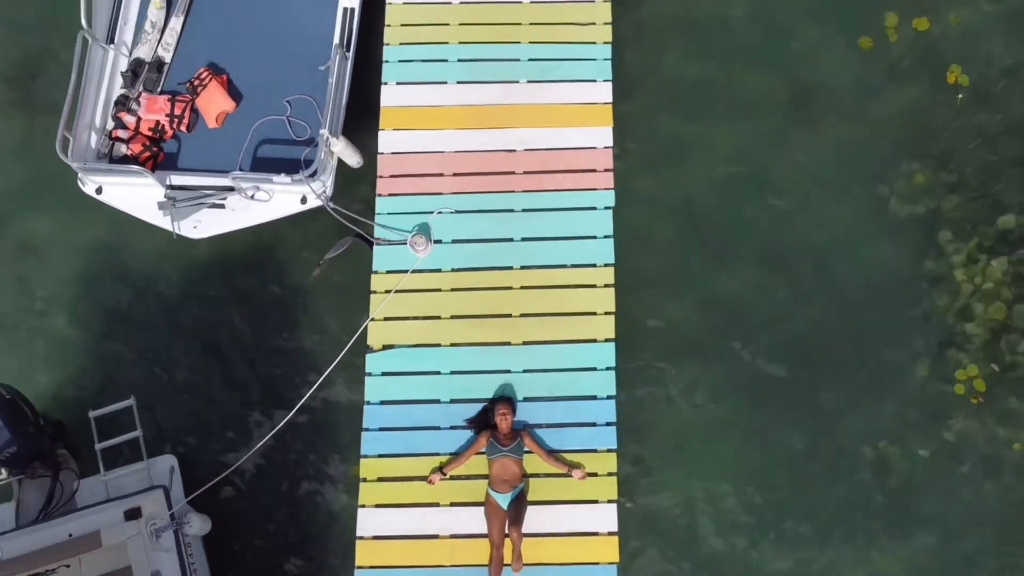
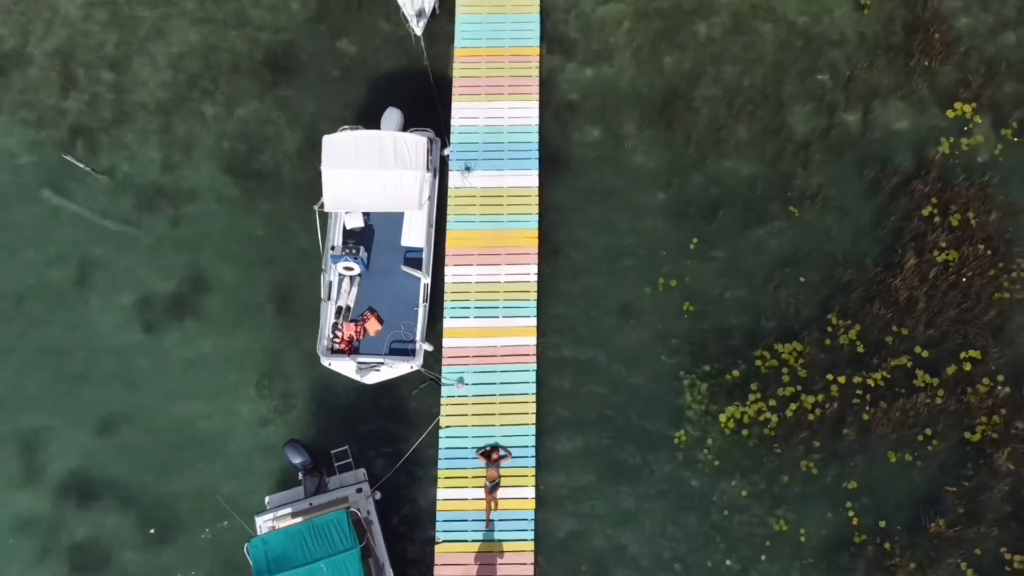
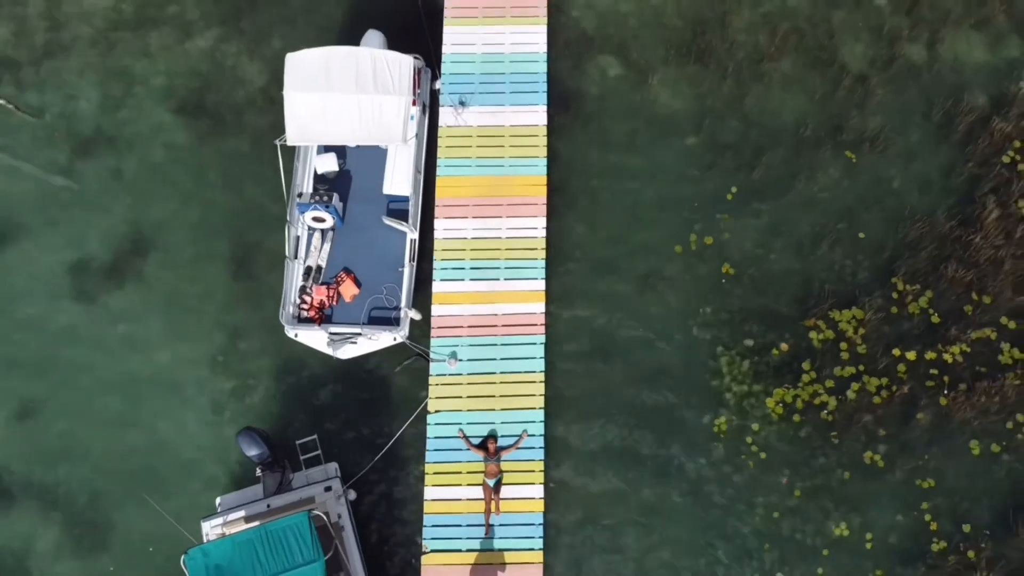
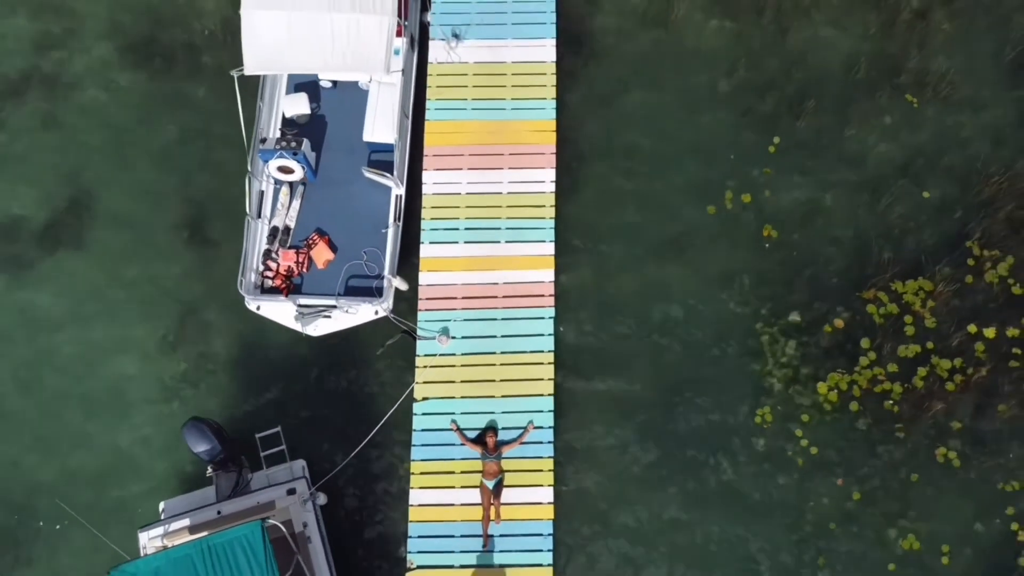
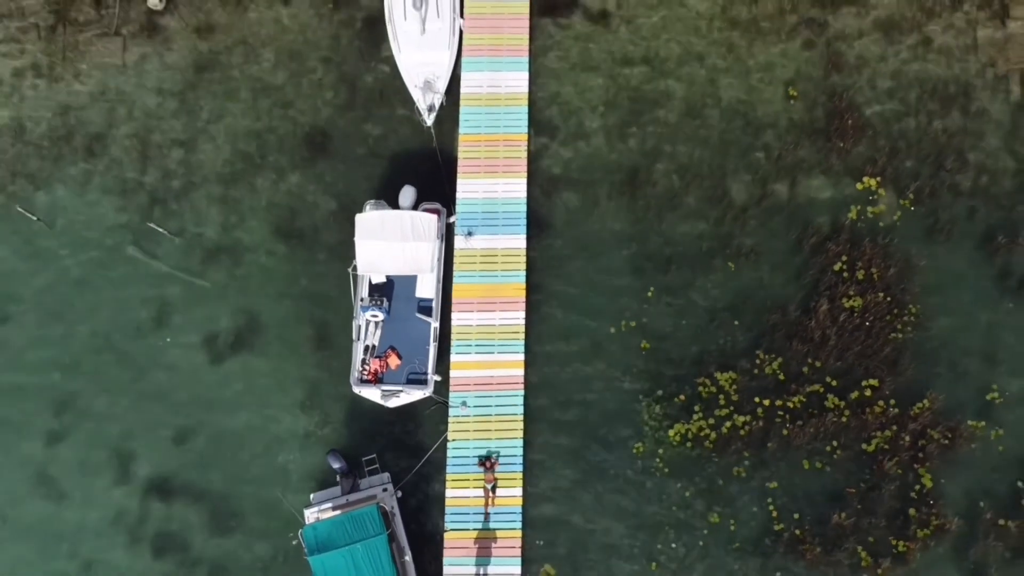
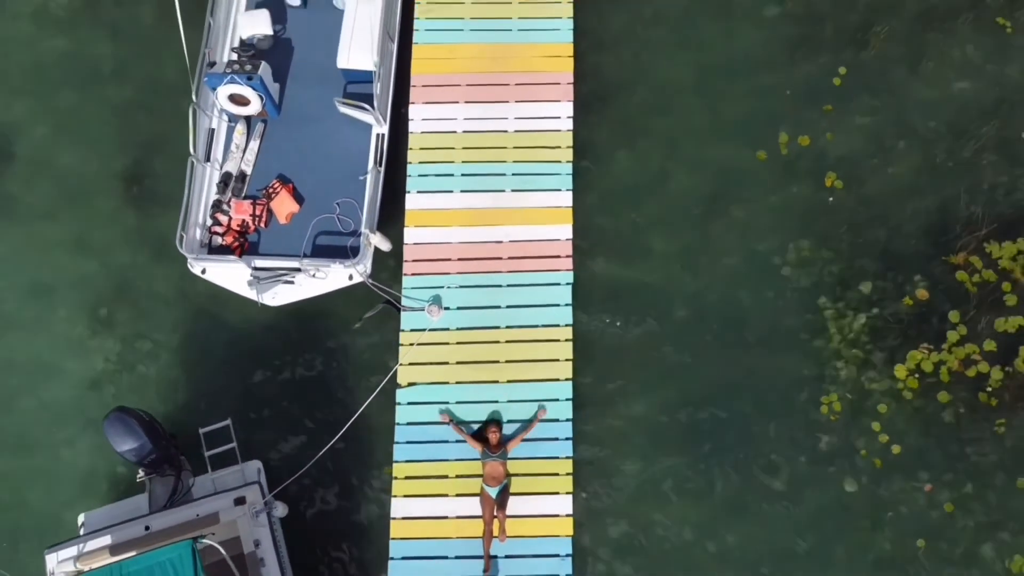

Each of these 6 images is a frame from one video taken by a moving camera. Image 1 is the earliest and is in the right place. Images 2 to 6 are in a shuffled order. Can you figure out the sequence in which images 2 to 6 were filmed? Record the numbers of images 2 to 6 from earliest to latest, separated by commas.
6, 4, 3, 2, 5
